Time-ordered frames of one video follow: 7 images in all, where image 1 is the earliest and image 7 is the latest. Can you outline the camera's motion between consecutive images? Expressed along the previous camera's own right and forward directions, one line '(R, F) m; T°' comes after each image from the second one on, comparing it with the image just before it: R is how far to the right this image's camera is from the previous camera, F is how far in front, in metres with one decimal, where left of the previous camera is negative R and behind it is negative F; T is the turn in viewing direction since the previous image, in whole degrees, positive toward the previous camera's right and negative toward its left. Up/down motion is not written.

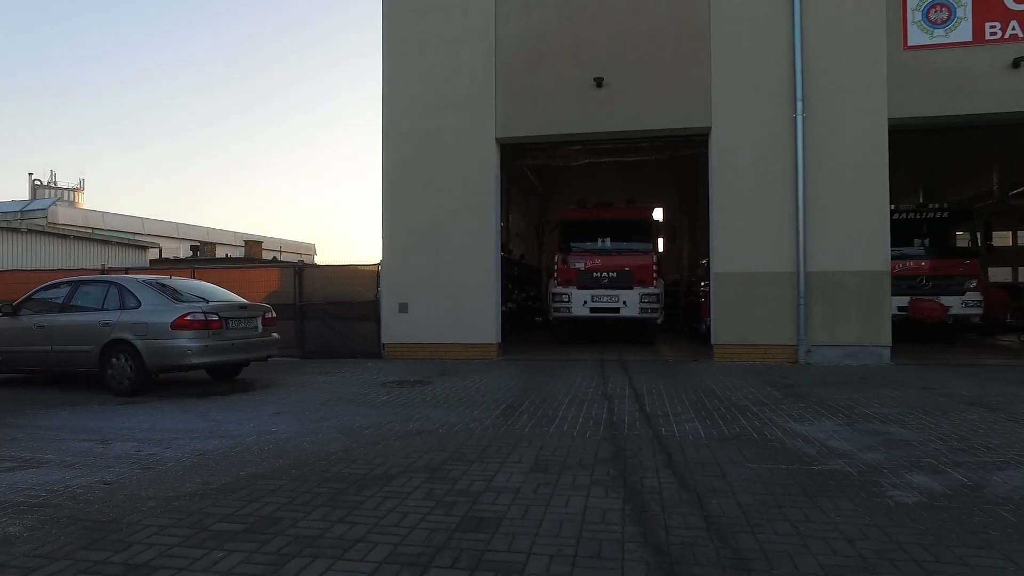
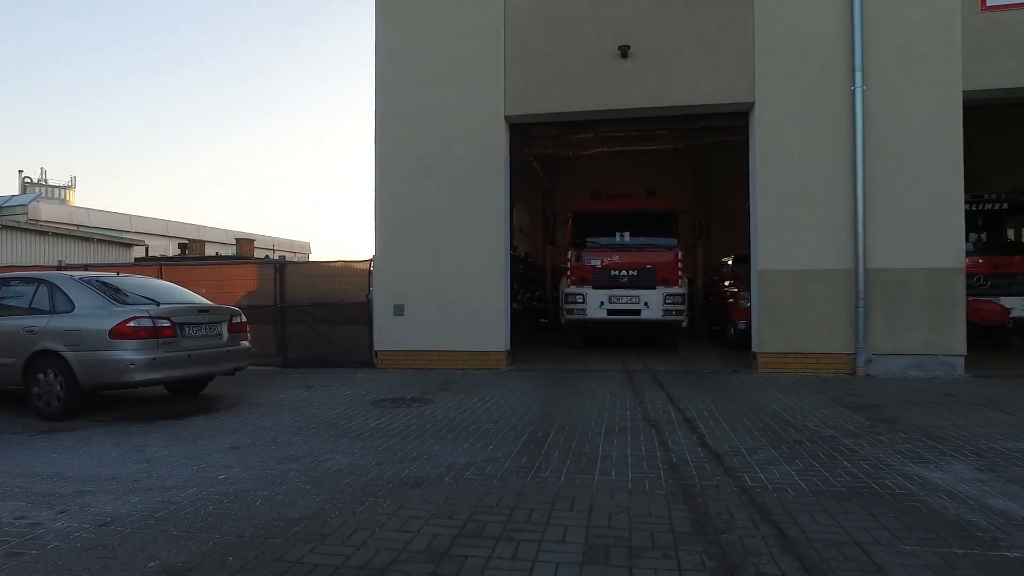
(-0.2, +1.5) m; 0°
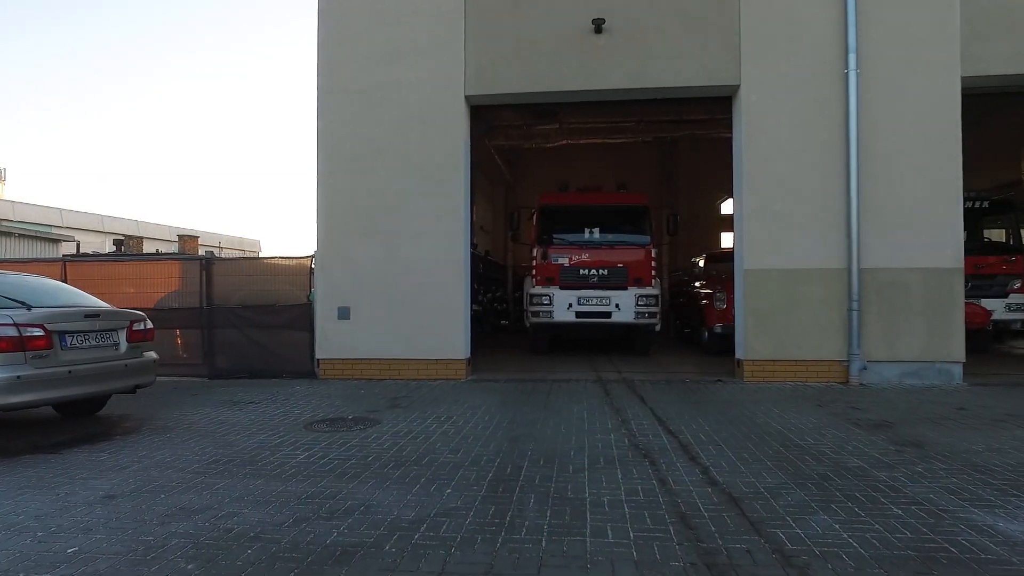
(0.0, +1.1) m; +4°
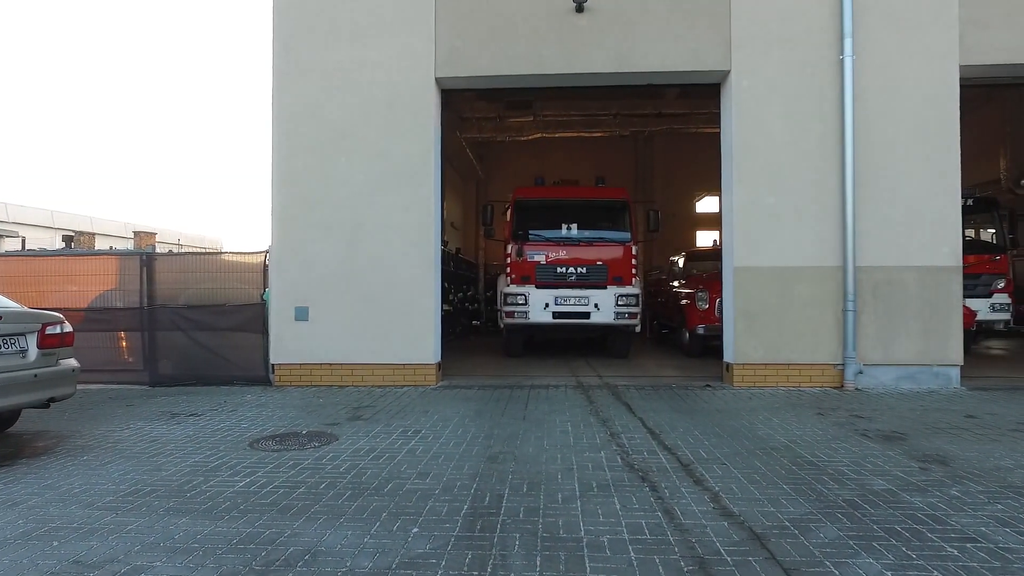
(-0.1, +0.7) m; +3°
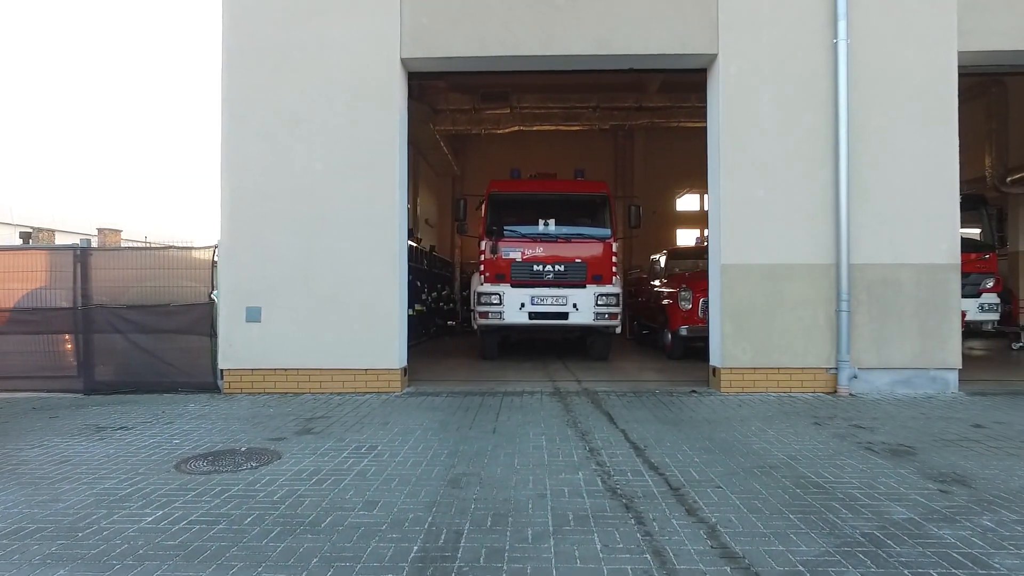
(+0.1, +0.6) m; +2°
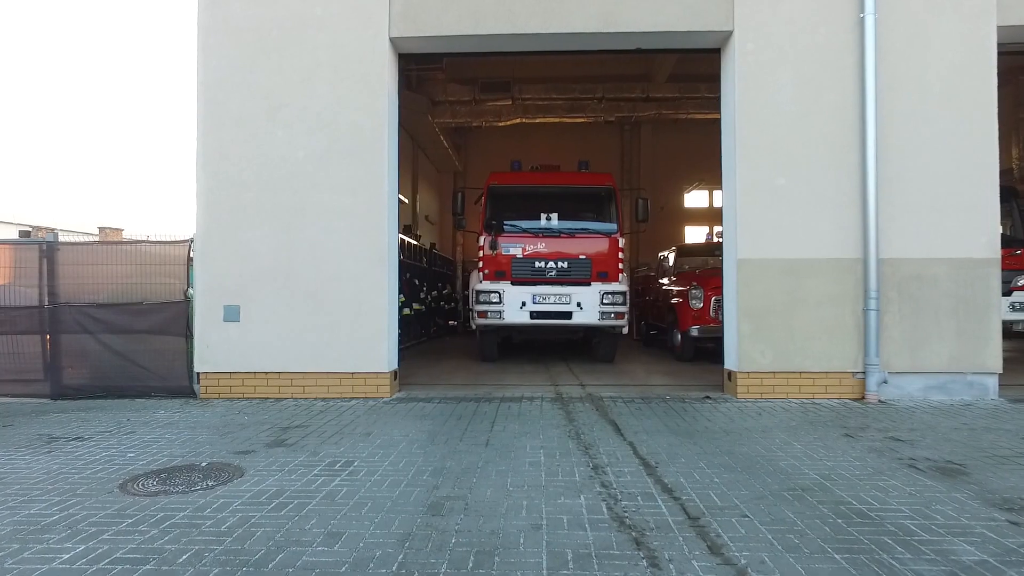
(+0.1, +0.6) m; -1°
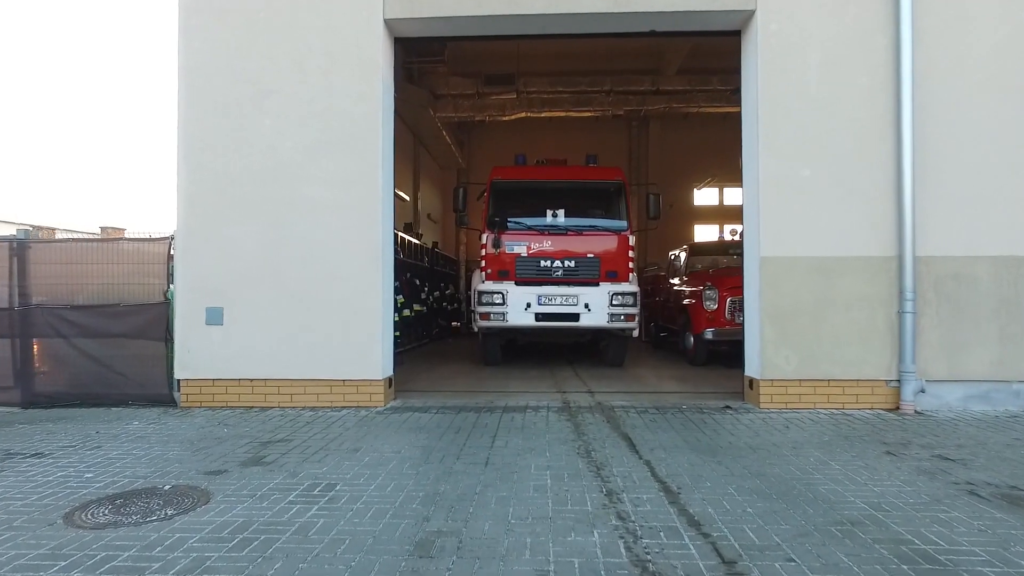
(0.0, +0.5) m; 0°
